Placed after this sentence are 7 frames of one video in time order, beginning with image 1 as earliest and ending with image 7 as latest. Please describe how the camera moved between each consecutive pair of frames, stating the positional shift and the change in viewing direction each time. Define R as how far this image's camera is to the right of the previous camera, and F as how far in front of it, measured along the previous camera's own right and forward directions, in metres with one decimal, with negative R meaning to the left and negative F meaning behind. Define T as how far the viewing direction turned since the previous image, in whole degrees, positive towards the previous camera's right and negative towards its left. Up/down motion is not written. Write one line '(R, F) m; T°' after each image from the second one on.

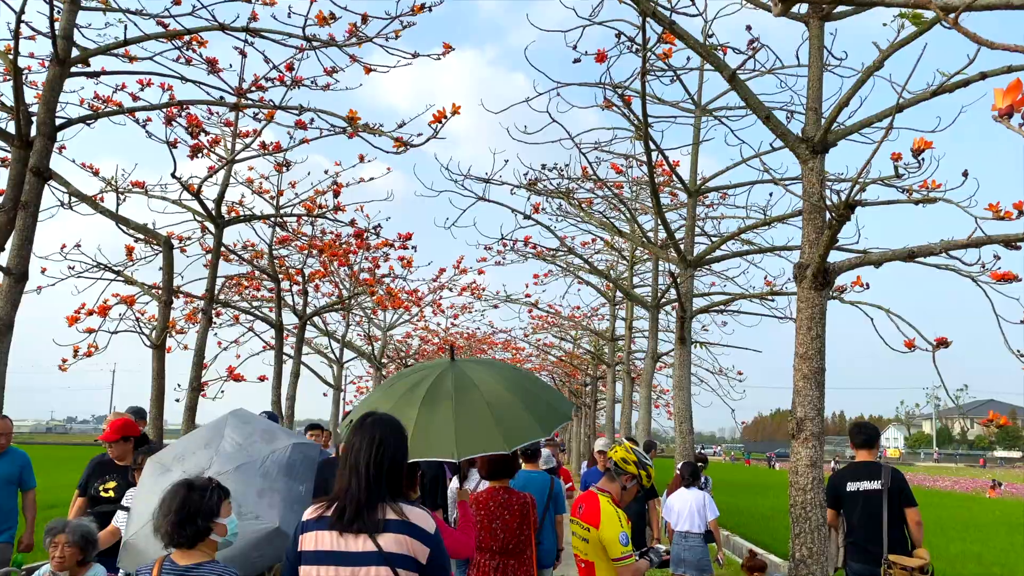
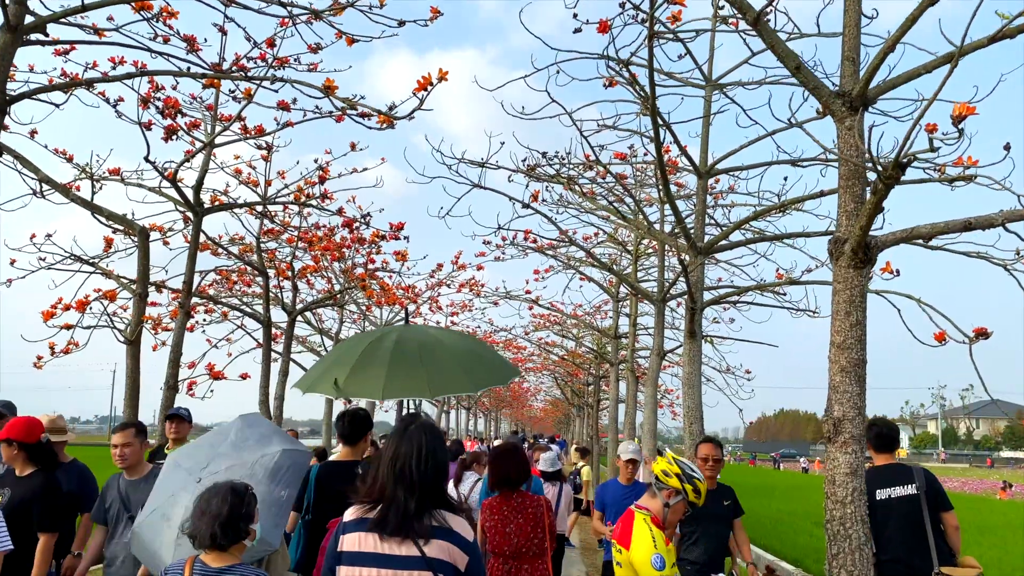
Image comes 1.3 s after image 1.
(0.0, +0.4) m; 0°
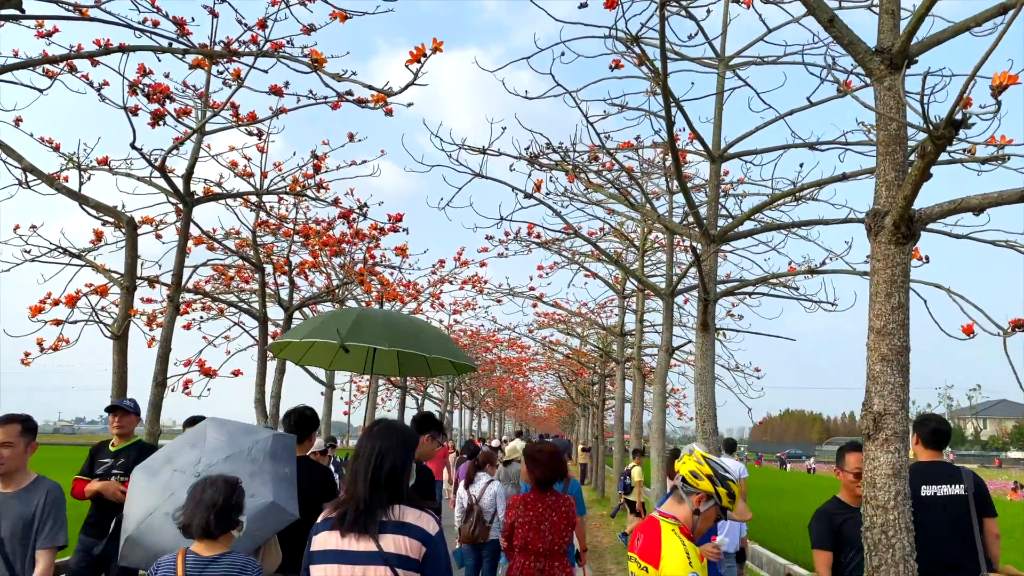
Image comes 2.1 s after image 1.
(0.0, +0.3) m; 0°
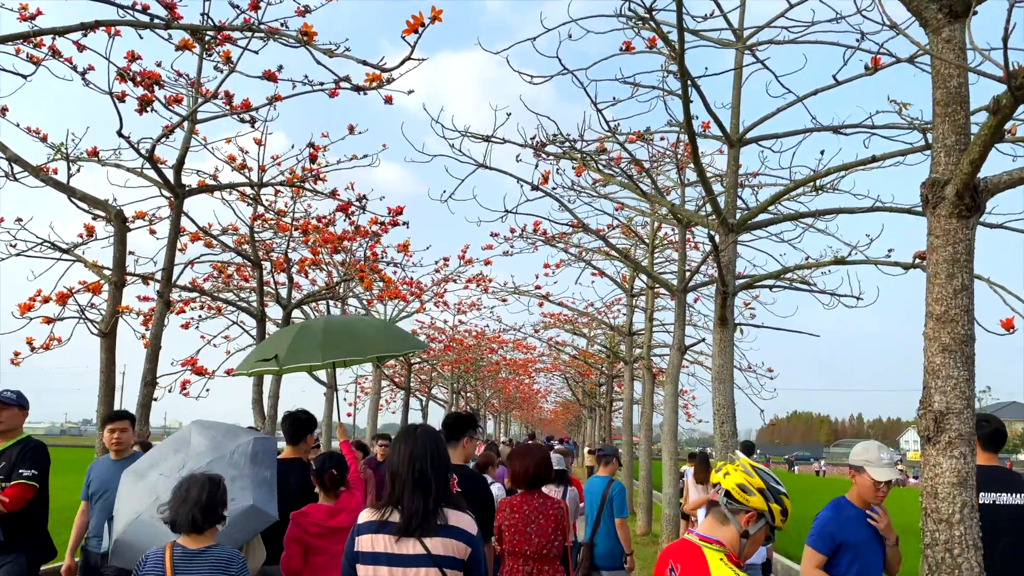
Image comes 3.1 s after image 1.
(0.0, +0.3) m; 0°
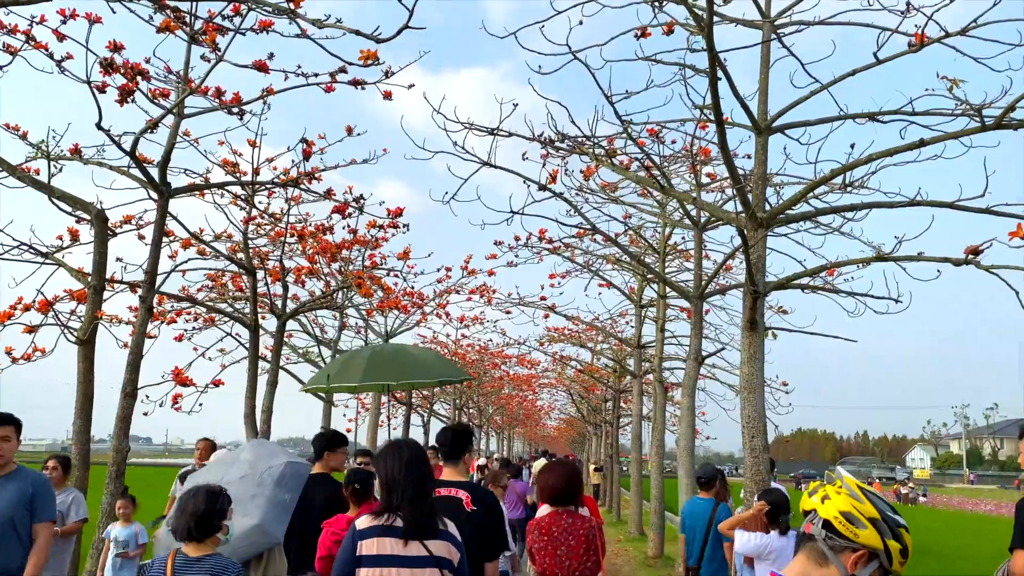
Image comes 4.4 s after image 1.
(0.0, +0.4) m; 0°
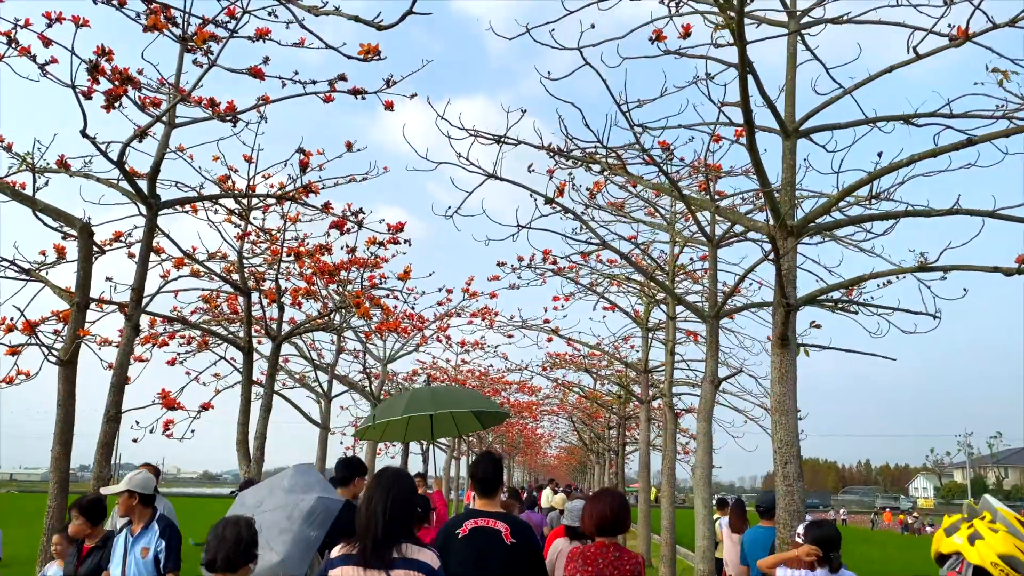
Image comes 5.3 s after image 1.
(-0.1, +0.3) m; 0°
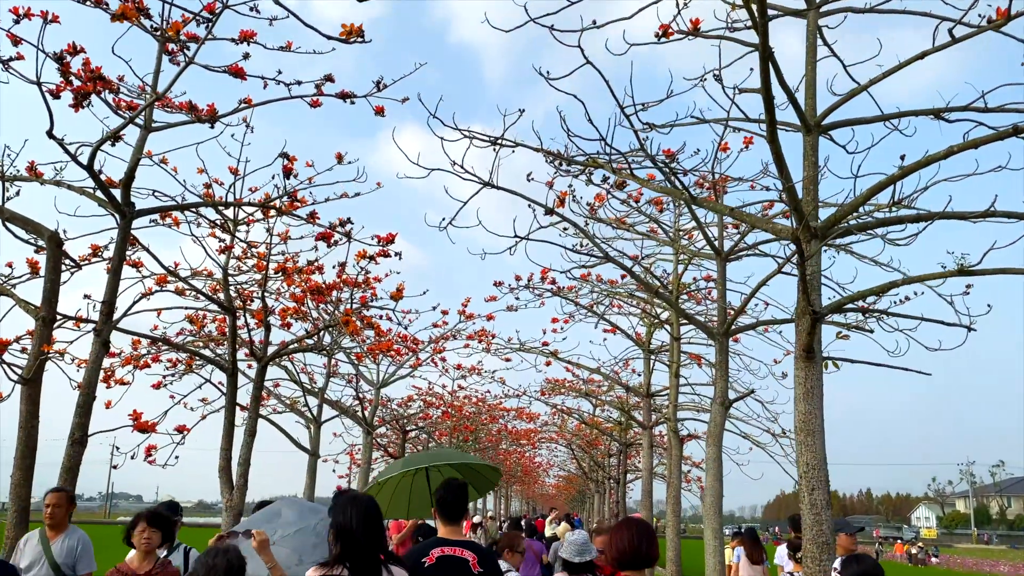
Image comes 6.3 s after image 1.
(0.0, +0.4) m; 0°
